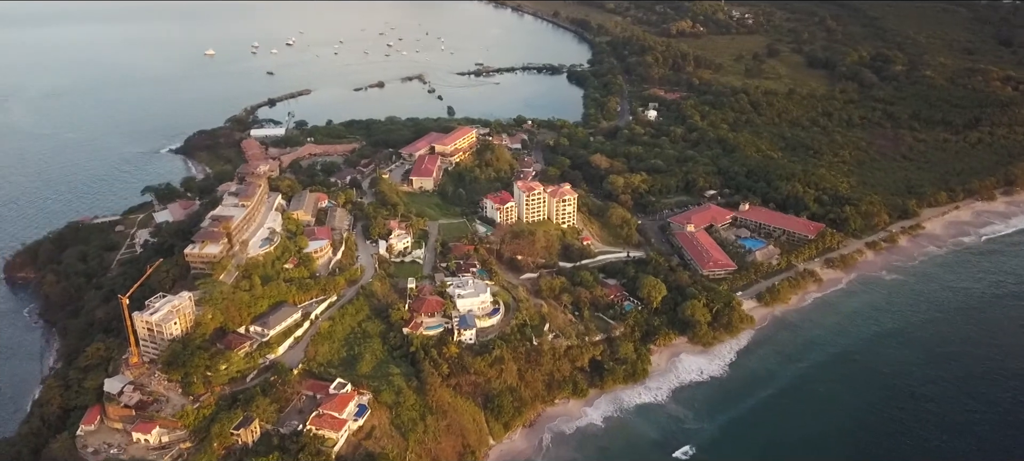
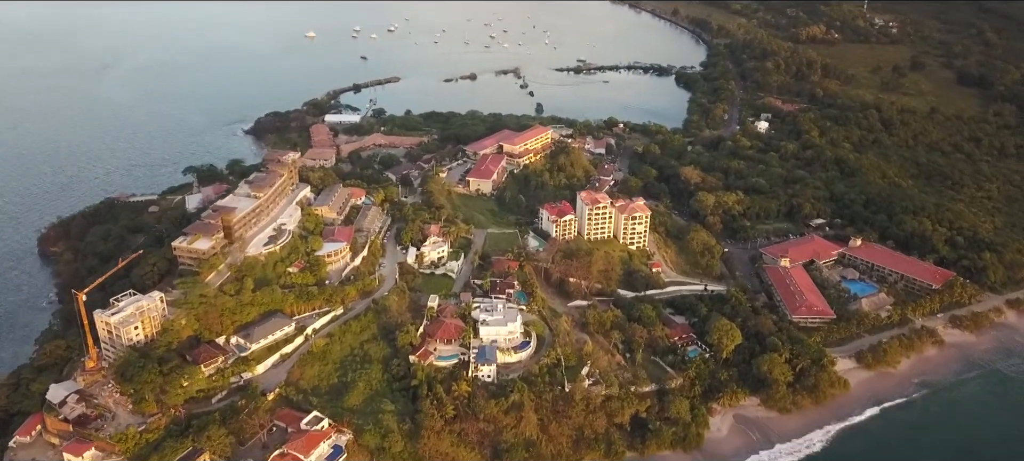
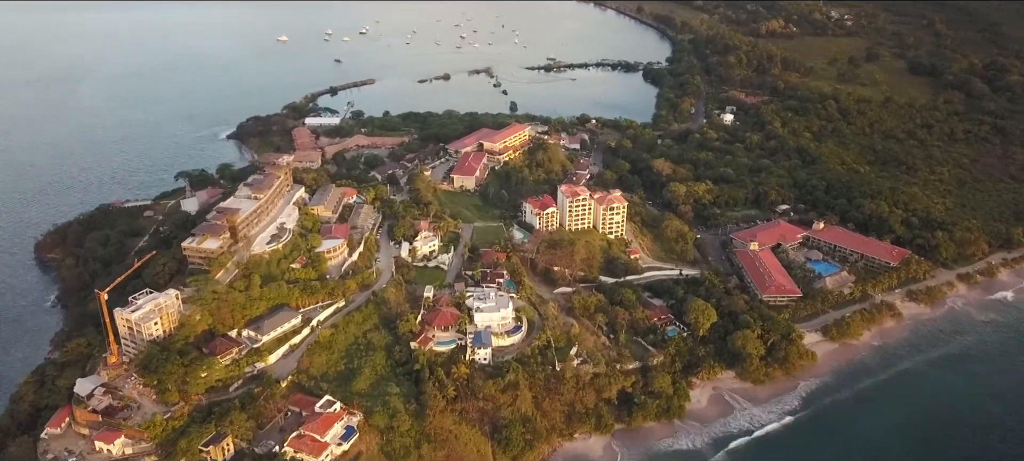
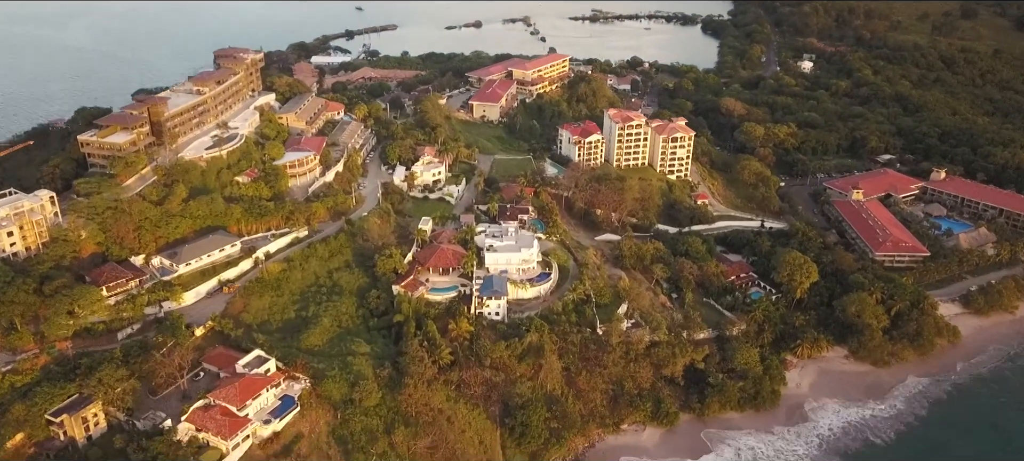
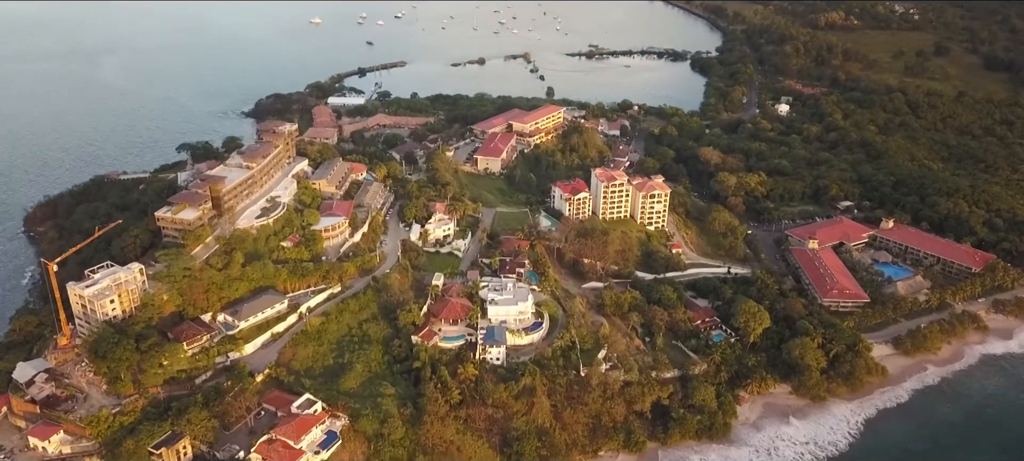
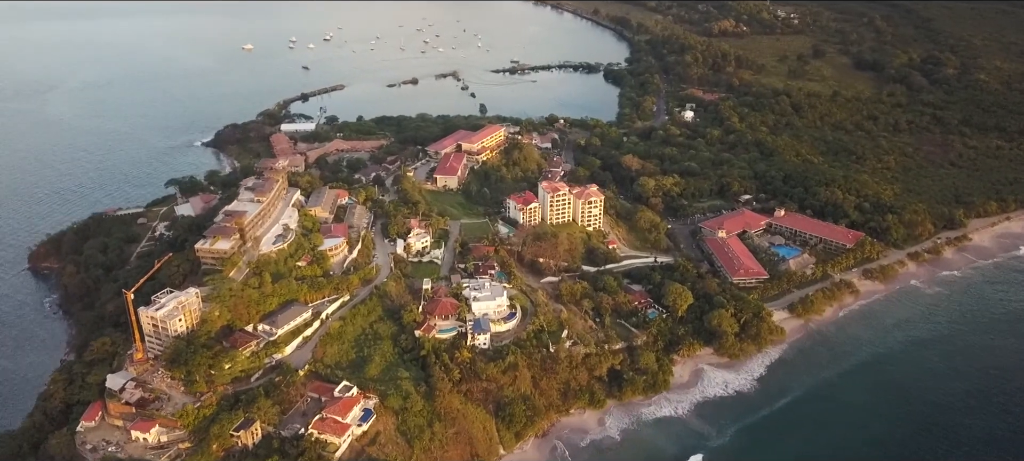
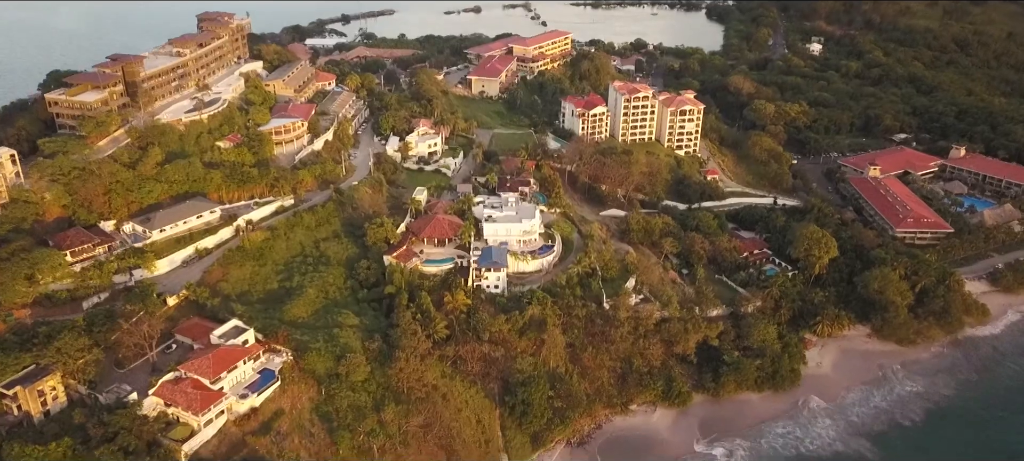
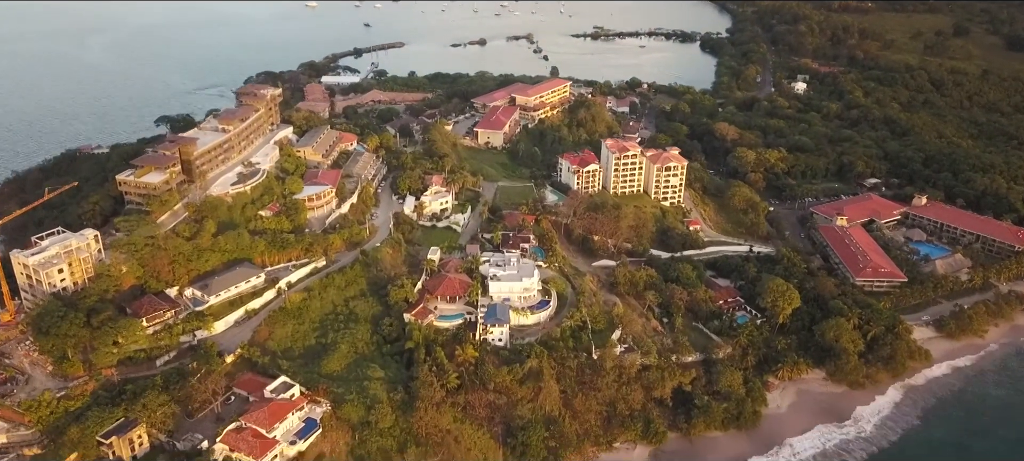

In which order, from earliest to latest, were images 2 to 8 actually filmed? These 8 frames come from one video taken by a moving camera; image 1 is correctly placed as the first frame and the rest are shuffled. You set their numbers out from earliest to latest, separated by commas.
6, 3, 2, 5, 8, 4, 7
